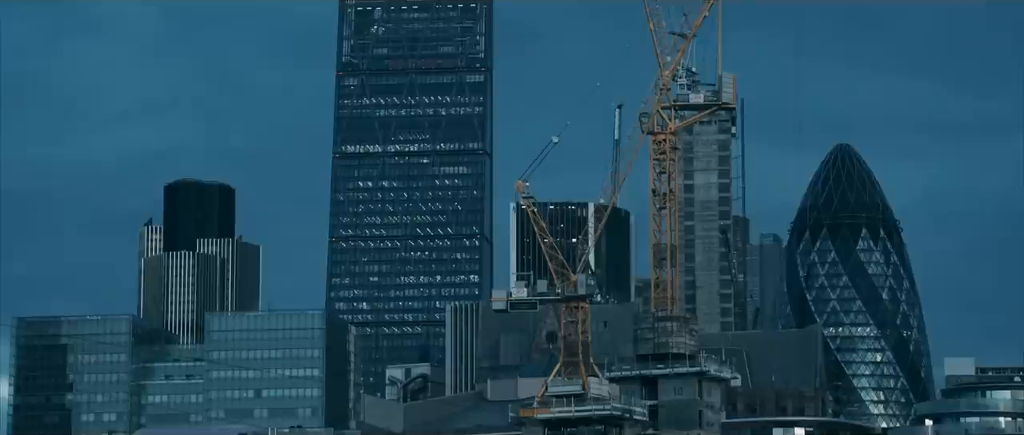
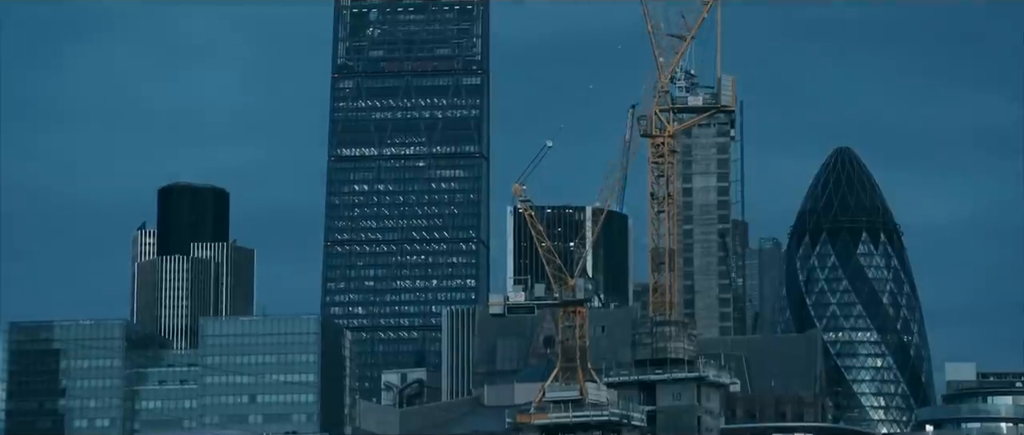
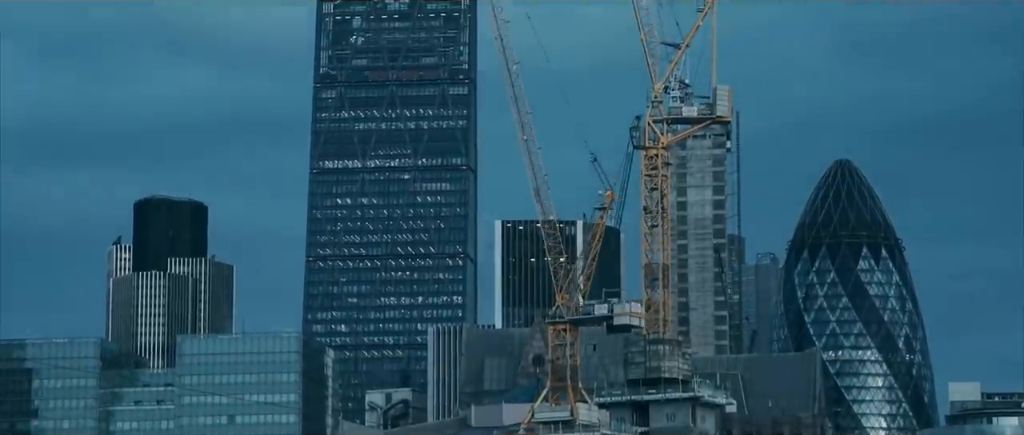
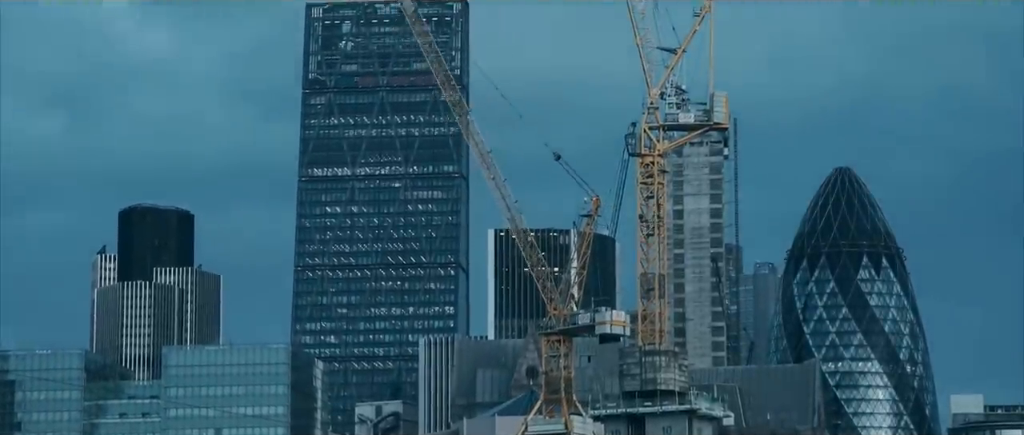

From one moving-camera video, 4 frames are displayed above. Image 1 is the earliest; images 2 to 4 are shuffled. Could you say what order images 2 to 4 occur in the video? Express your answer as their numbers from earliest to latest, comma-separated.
2, 3, 4
